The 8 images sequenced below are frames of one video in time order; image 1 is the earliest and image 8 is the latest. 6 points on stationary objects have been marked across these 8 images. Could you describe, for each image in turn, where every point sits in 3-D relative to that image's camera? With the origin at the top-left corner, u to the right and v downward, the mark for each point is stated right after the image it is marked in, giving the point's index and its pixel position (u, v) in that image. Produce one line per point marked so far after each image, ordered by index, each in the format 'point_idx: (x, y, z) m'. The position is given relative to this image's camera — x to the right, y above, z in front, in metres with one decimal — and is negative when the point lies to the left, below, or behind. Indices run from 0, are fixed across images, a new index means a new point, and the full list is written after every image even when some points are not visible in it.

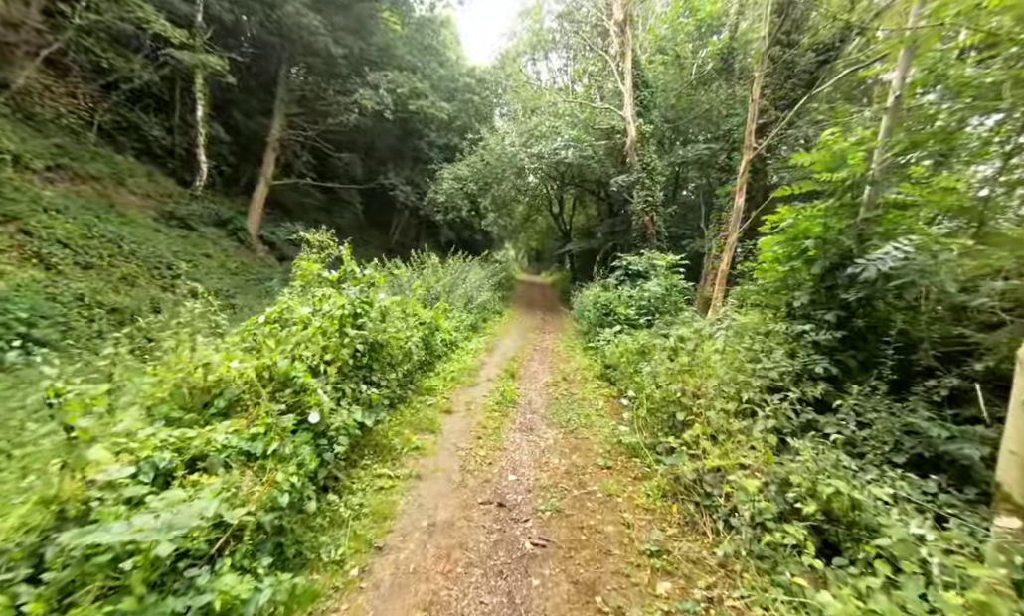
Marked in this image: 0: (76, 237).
0: (-10.4, +1.7, +10.5) m
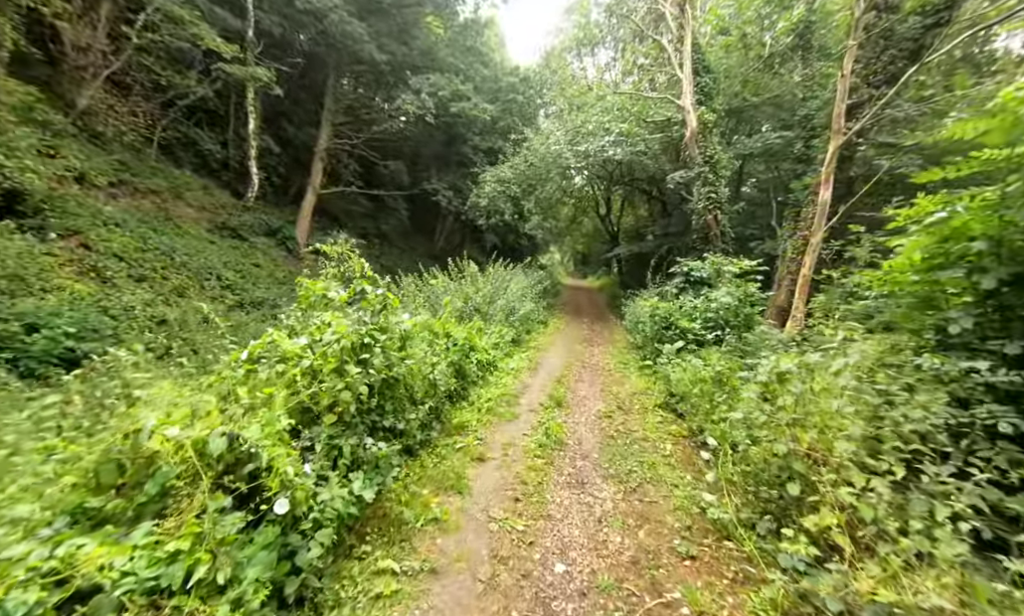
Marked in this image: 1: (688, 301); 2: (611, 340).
0: (-9.3, +1.4, +10.7) m
1: (+3.5, +0.1, +8.9) m
2: (+2.8, -0.9, +12.1) m
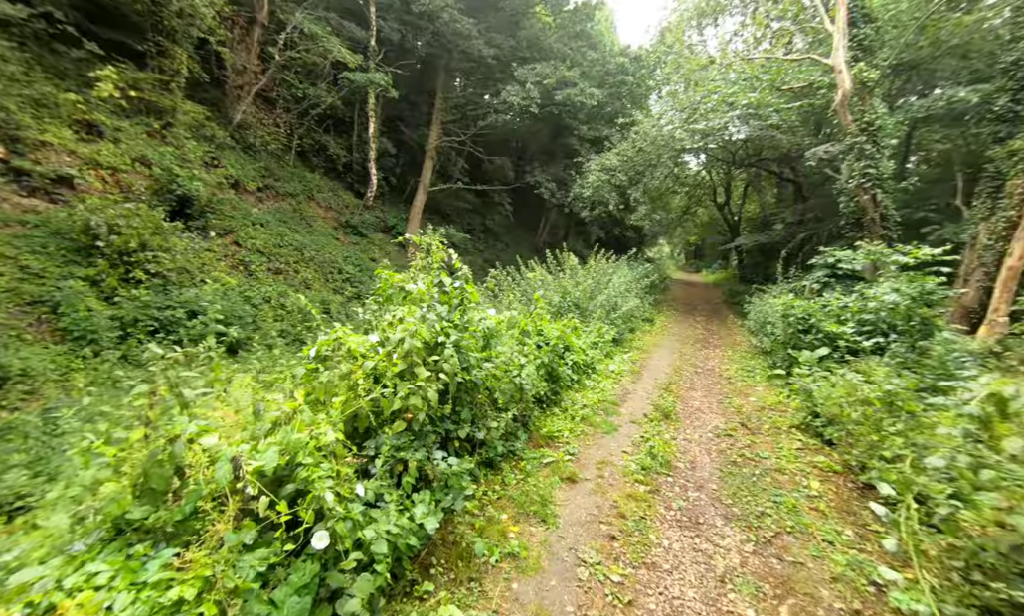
0: (-6.7, +1.7, +12.0) m
1: (+5.4, +0.1, +7.3) m
2: (+5.3, -0.8, +10.6) m
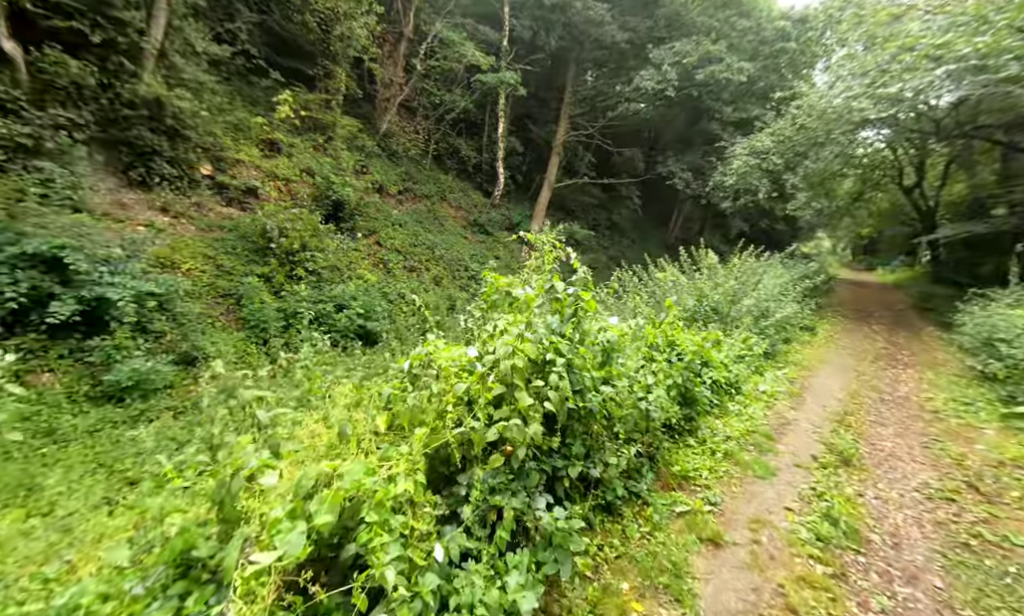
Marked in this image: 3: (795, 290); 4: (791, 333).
0: (-3.2, +1.8, +12.8) m
1: (+7.1, -0.1, +5.0) m
2: (+7.9, -1.1, +8.2) m
3: (+6.6, +0.4, +10.1) m
4: (+5.5, -0.5, +8.6) m
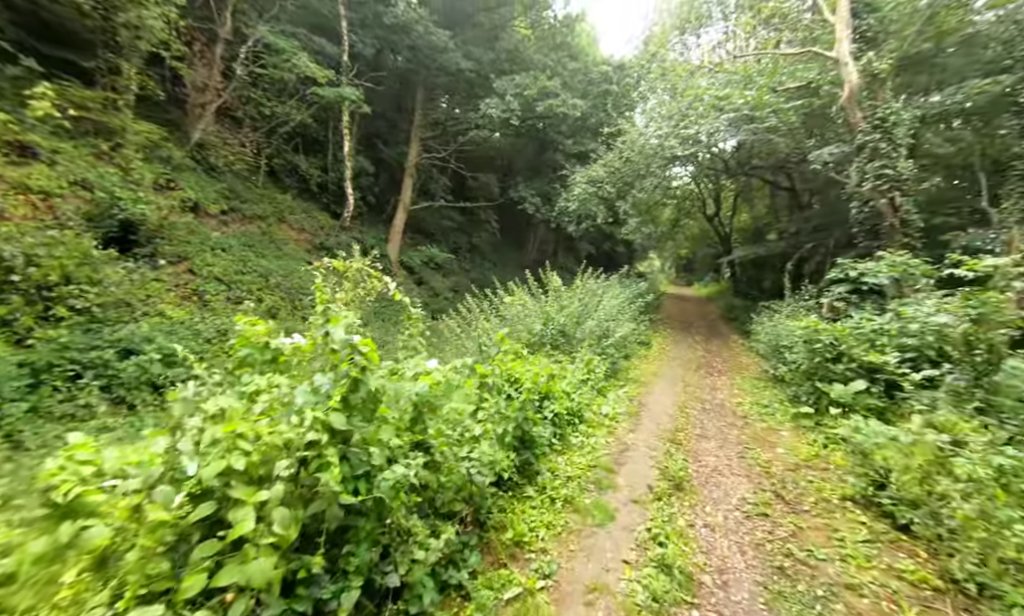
0: (-7.2, +0.8, +10.7) m
1: (+4.9, -0.2, +6.1) m
2: (+4.9, -1.3, +9.4) m
3: (+3.0, 0.0, +10.9) m
4: (+2.5, -0.9, +9.1) m
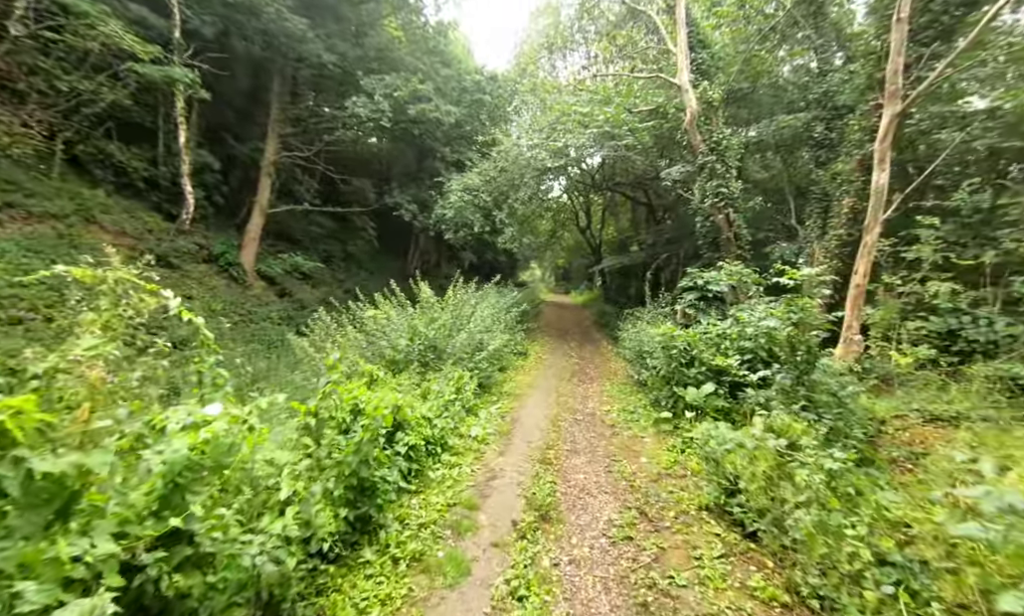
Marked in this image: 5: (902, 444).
0: (-9.9, +0.3, +8.0) m
1: (+3.0, -0.3, +6.6) m
2: (+2.2, -1.5, +9.8) m
3: (-0.1, -0.3, +10.8) m
4: (-0.1, -1.1, +8.9) m
5: (+4.1, -1.4, +4.5) m
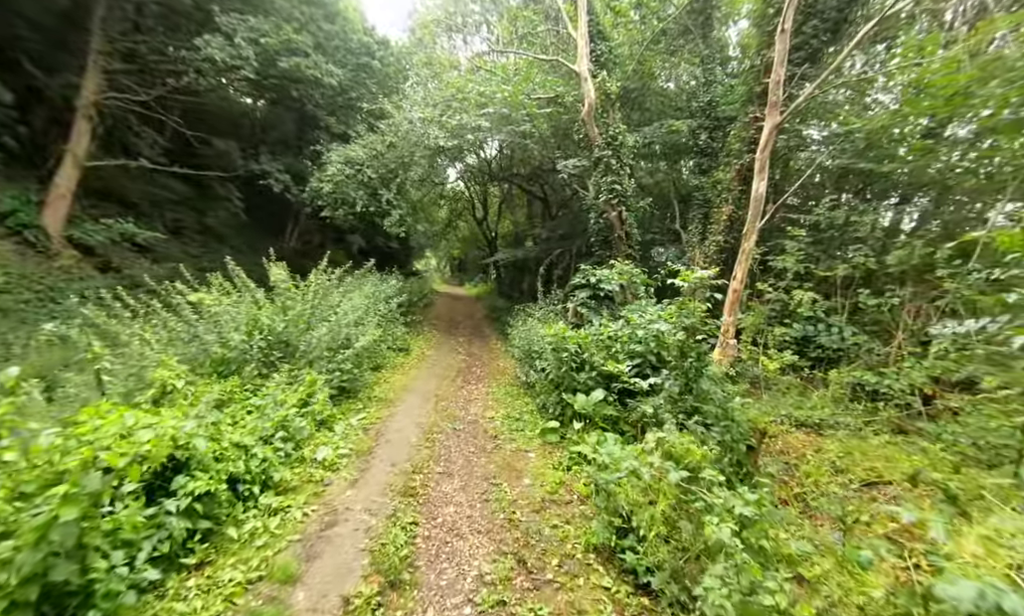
0: (-11.6, +0.8, +4.5) m
1: (+1.2, -0.3, +6.2) m
2: (-0.4, -1.4, +9.1) m
3: (-2.7, -0.1, +9.6) m
4: (-2.4, -0.9, +7.7) m
5: (+2.8, -1.5, +4.5) m
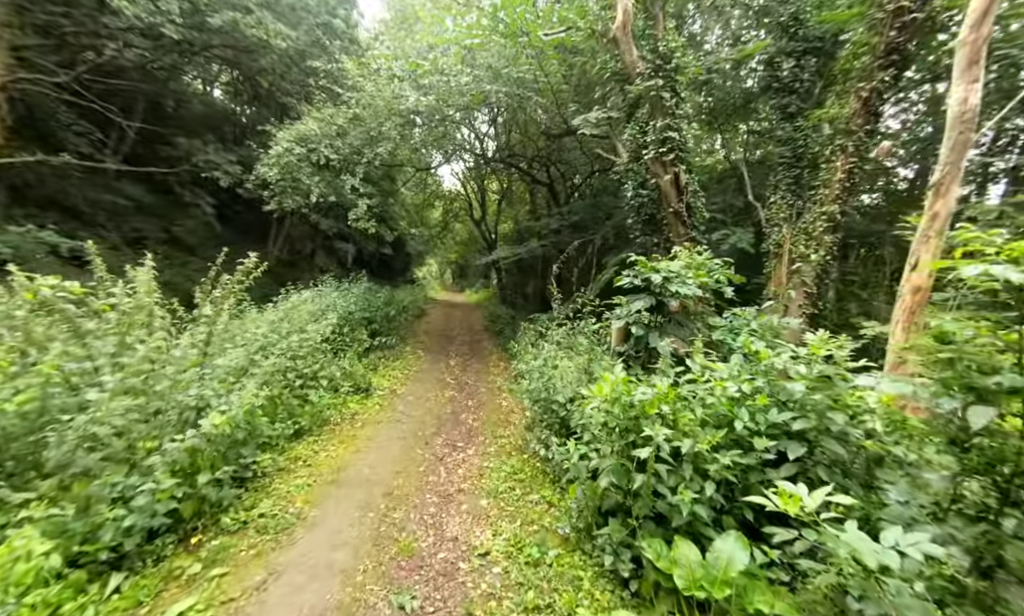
0: (-11.6, +0.2, +1.5) m
1: (+1.3, -0.4, +3.1) m
2: (-0.2, -1.6, +6.0) m
3: (-2.7, -0.4, +6.5) m
4: (-2.3, -1.2, +4.6) m
5: (+2.8, -1.6, +1.4) m
